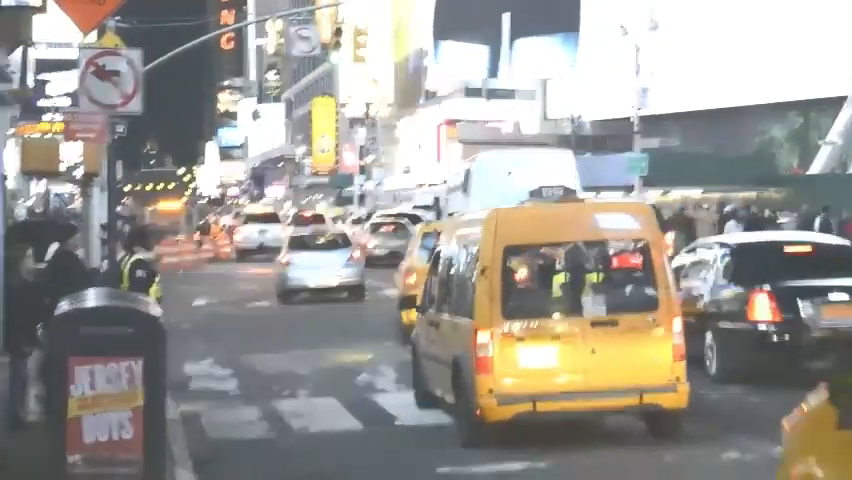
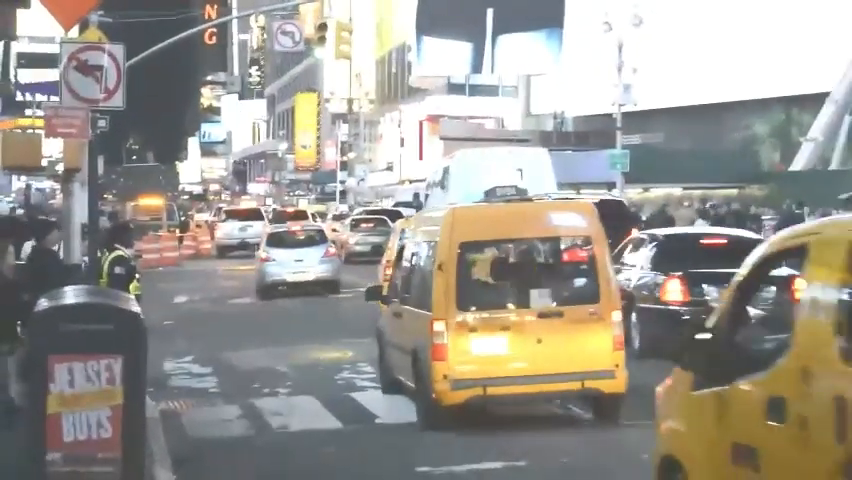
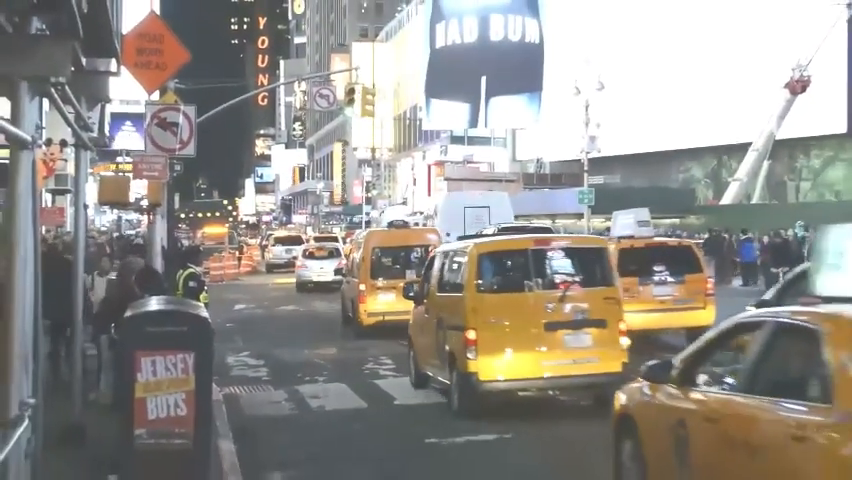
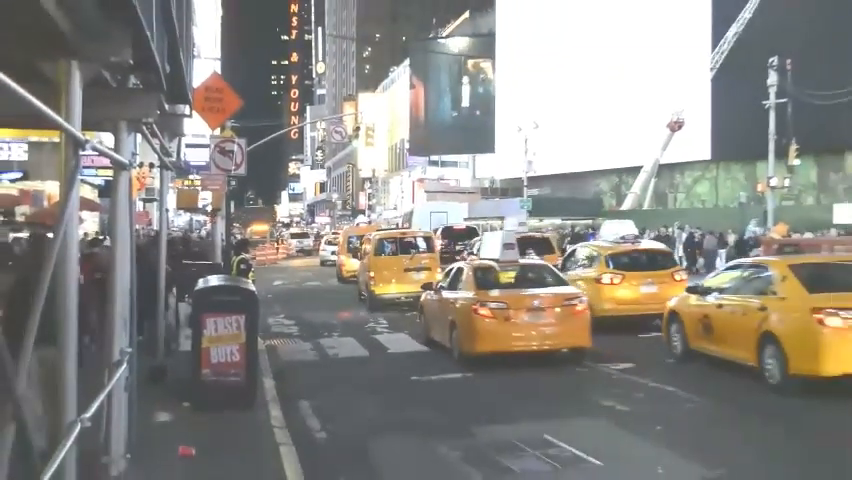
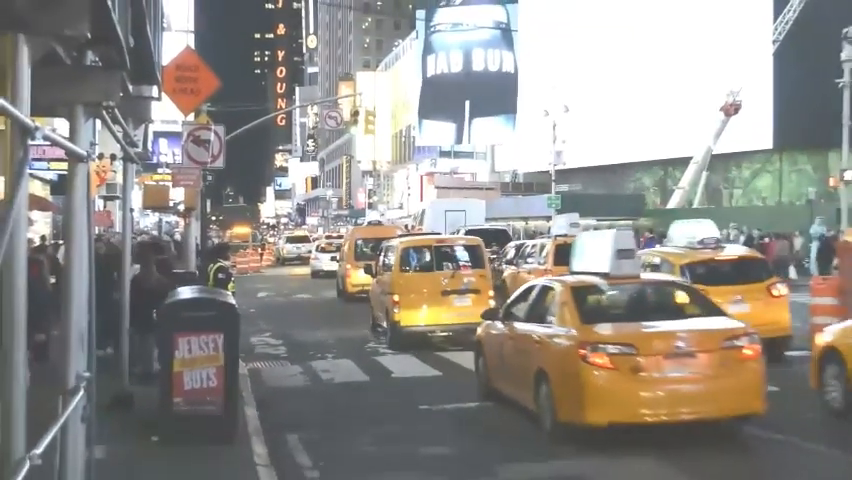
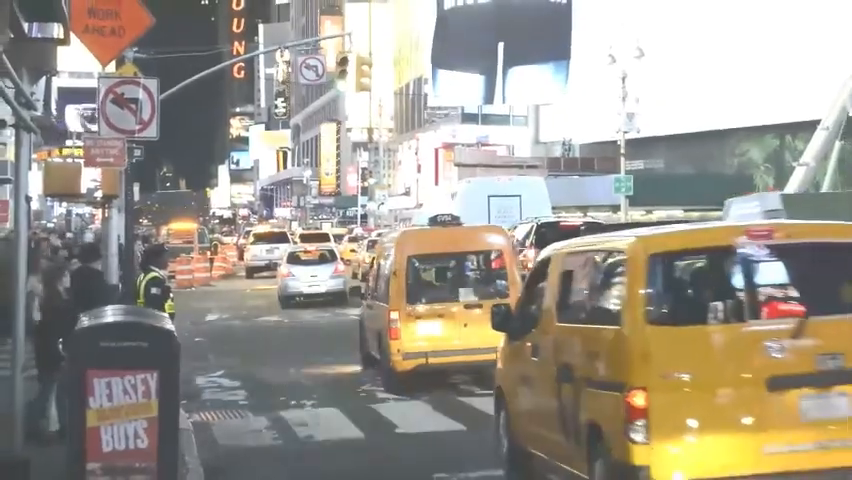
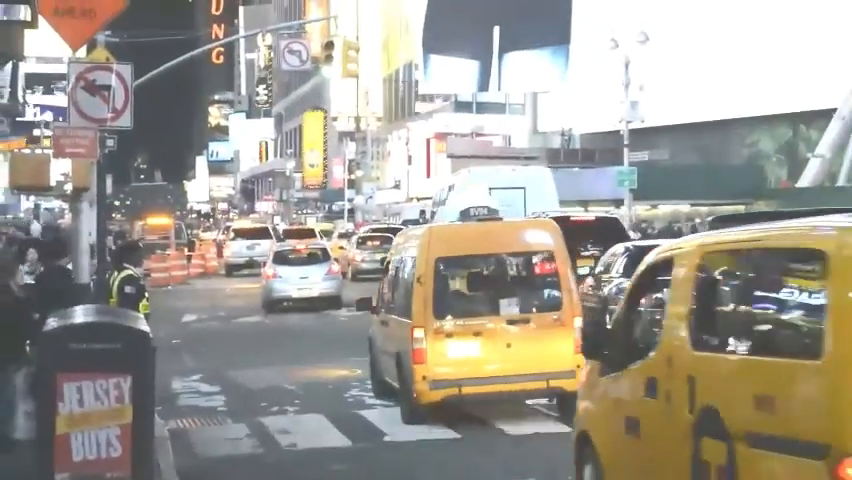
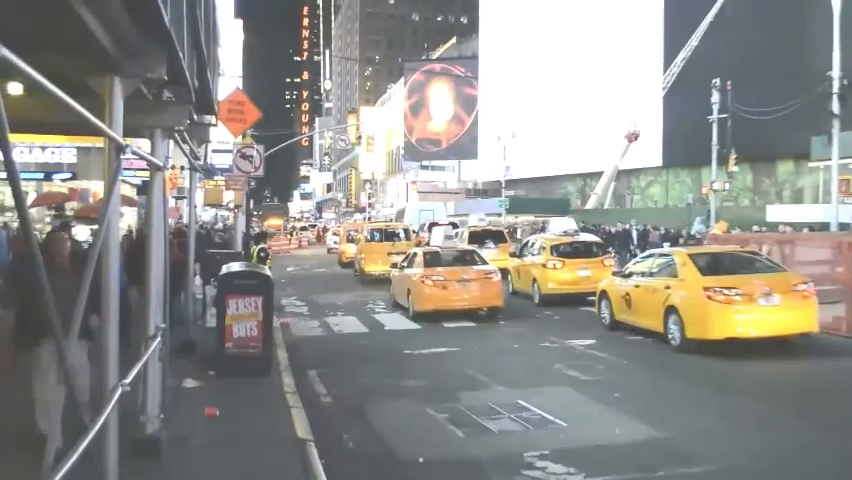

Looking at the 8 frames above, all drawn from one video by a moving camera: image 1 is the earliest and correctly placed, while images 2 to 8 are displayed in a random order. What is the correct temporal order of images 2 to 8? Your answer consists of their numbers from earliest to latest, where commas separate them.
2, 7, 6, 3, 5, 4, 8
